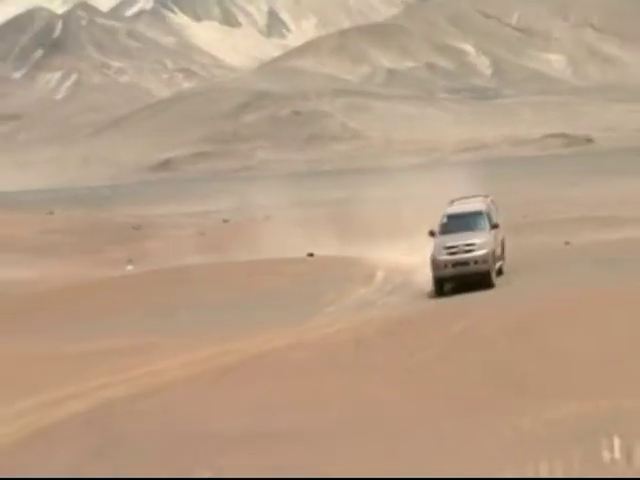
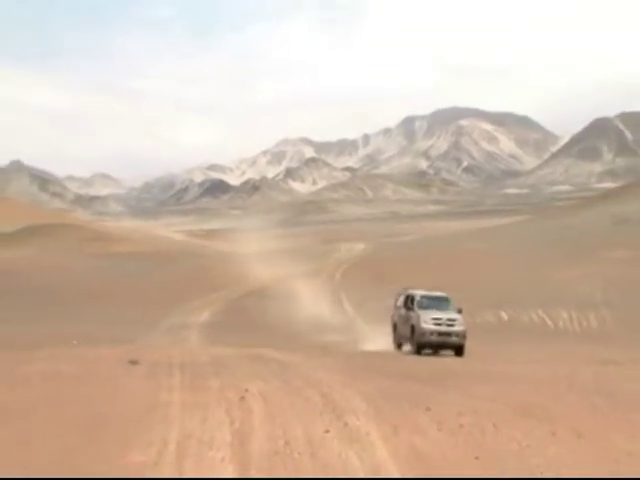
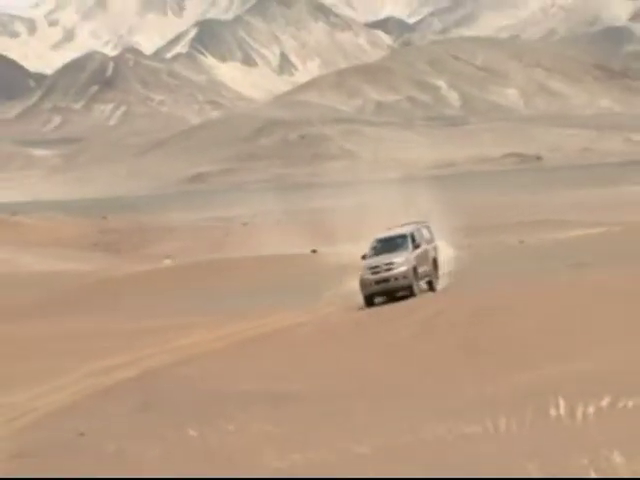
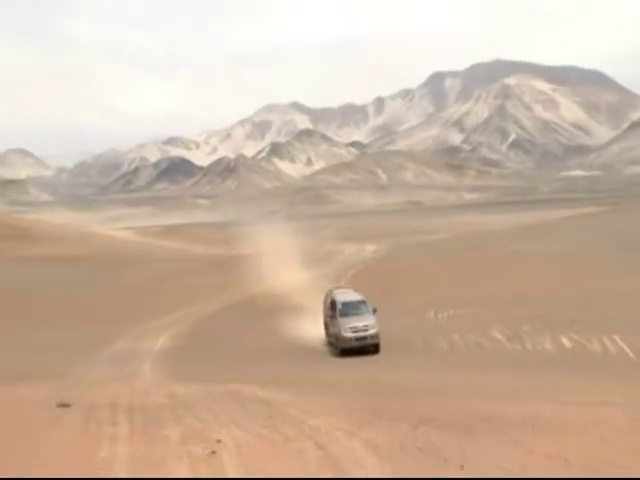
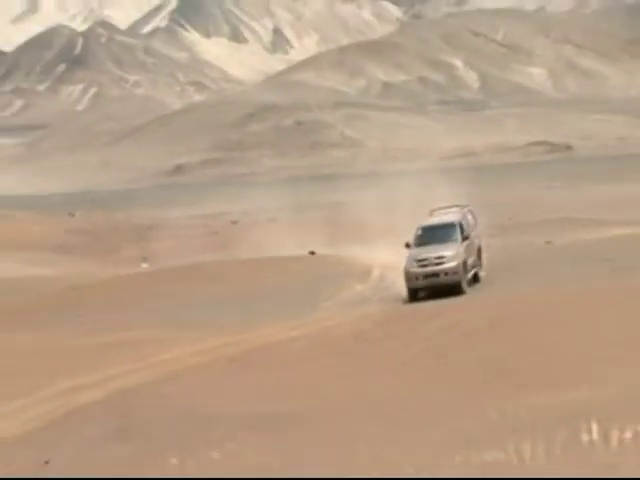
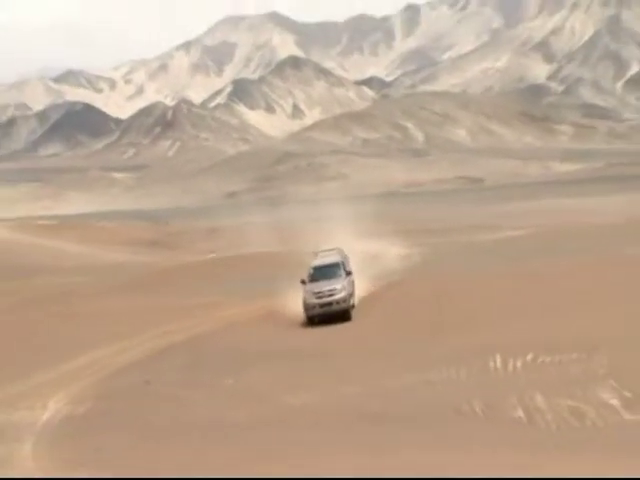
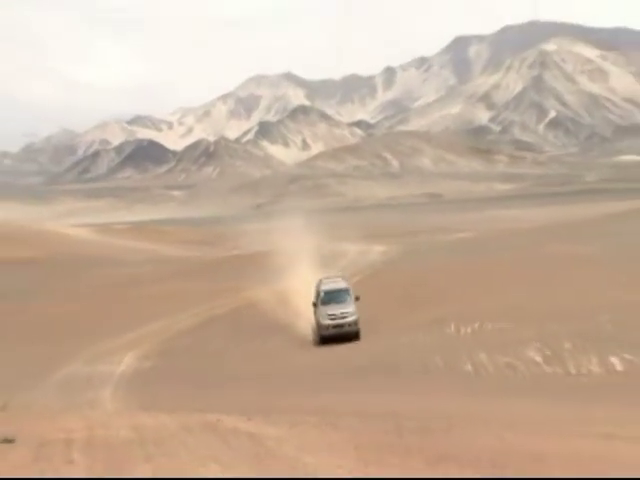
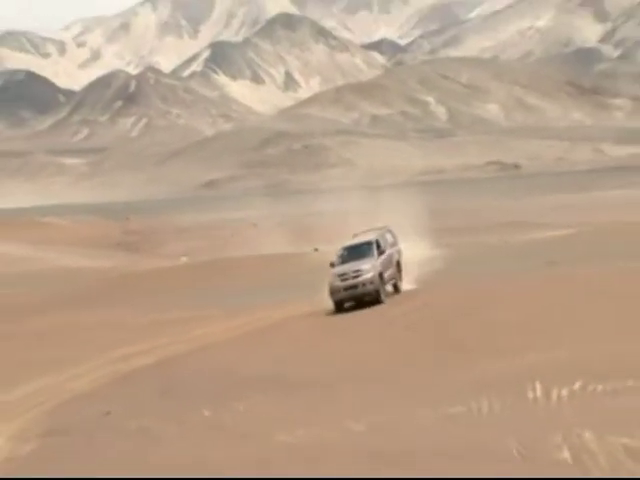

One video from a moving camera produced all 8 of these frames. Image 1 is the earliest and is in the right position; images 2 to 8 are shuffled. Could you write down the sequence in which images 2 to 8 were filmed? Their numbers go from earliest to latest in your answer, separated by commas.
5, 3, 8, 6, 7, 4, 2
